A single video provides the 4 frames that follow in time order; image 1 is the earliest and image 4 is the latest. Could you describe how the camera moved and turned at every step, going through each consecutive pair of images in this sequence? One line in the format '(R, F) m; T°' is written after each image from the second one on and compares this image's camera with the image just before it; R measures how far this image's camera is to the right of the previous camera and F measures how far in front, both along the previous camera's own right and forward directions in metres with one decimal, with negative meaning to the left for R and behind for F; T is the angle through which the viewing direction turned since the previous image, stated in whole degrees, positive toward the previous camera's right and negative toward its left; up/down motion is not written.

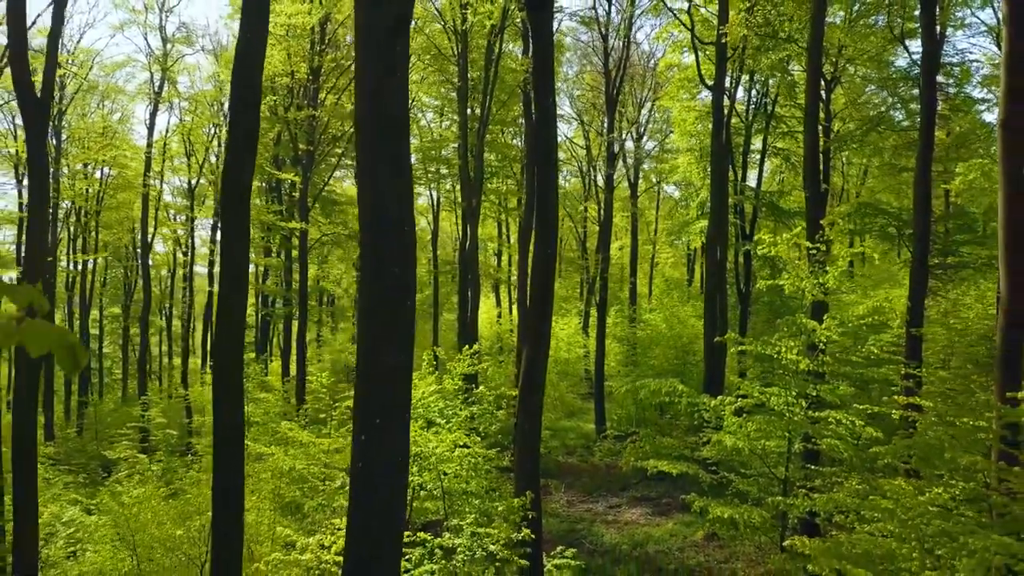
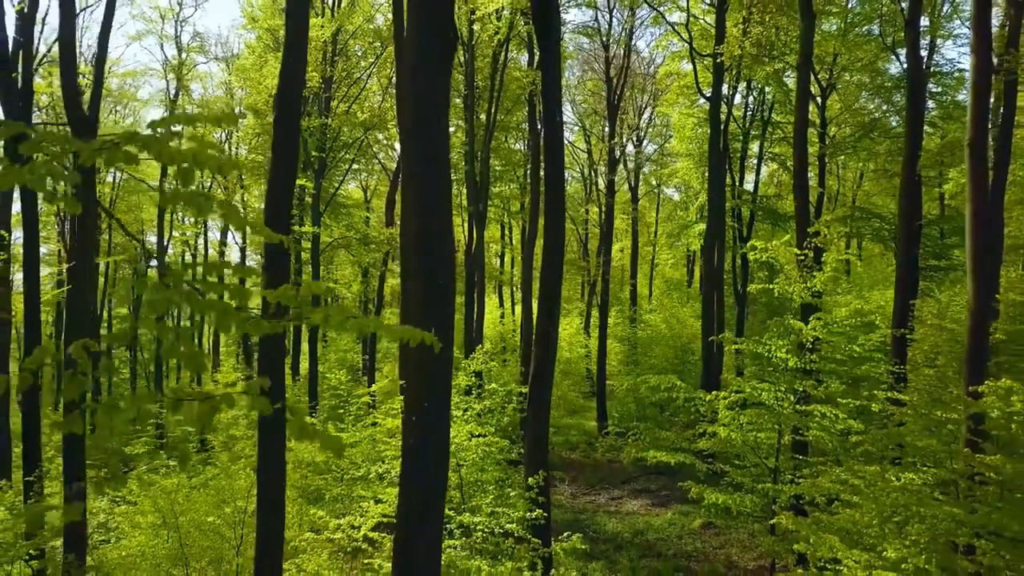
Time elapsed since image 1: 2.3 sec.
(-0.1, -0.6) m; 0°
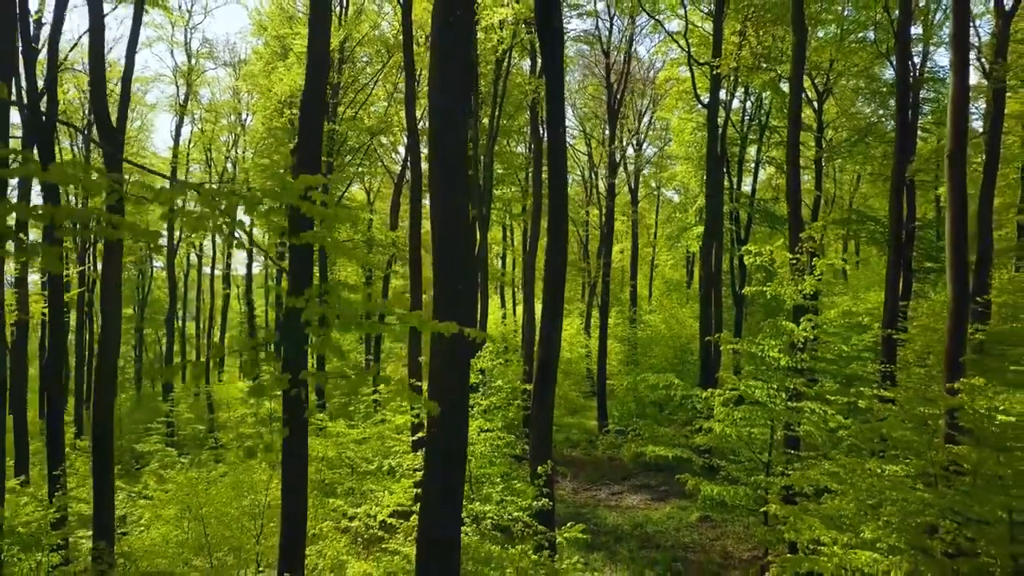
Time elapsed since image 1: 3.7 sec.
(-0.1, -0.4) m; 0°
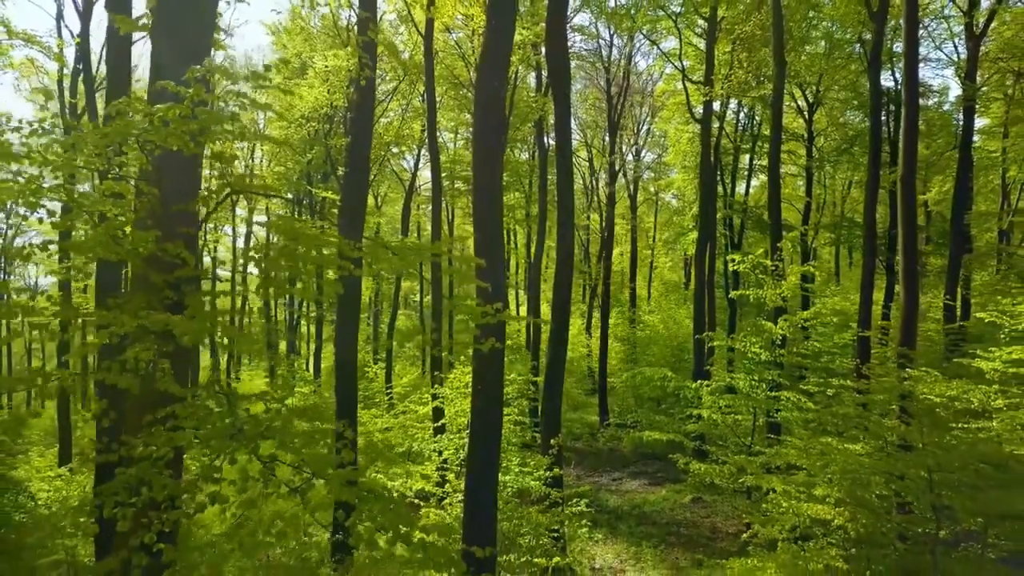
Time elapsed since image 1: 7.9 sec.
(-0.2, -1.1) m; 0°
